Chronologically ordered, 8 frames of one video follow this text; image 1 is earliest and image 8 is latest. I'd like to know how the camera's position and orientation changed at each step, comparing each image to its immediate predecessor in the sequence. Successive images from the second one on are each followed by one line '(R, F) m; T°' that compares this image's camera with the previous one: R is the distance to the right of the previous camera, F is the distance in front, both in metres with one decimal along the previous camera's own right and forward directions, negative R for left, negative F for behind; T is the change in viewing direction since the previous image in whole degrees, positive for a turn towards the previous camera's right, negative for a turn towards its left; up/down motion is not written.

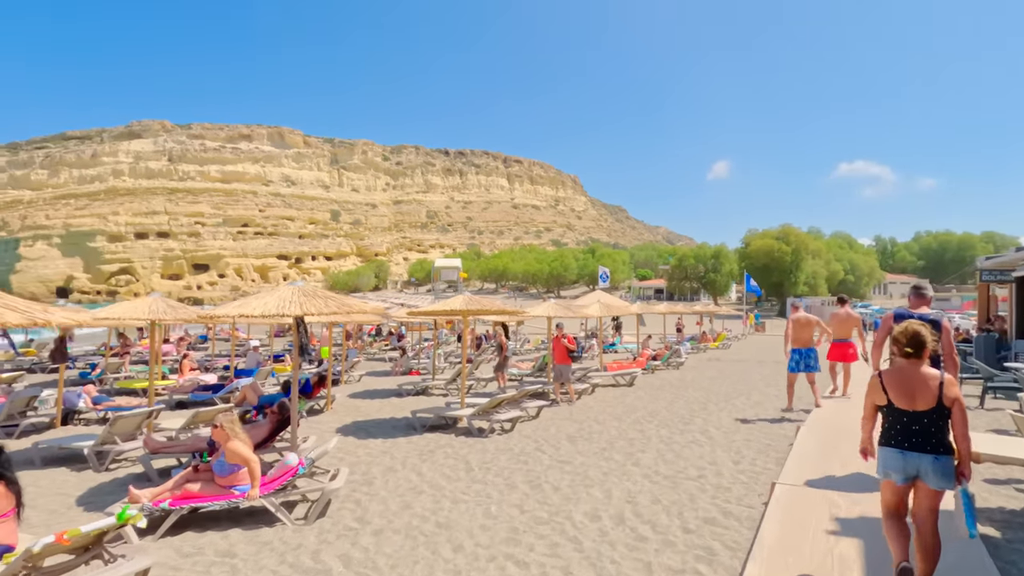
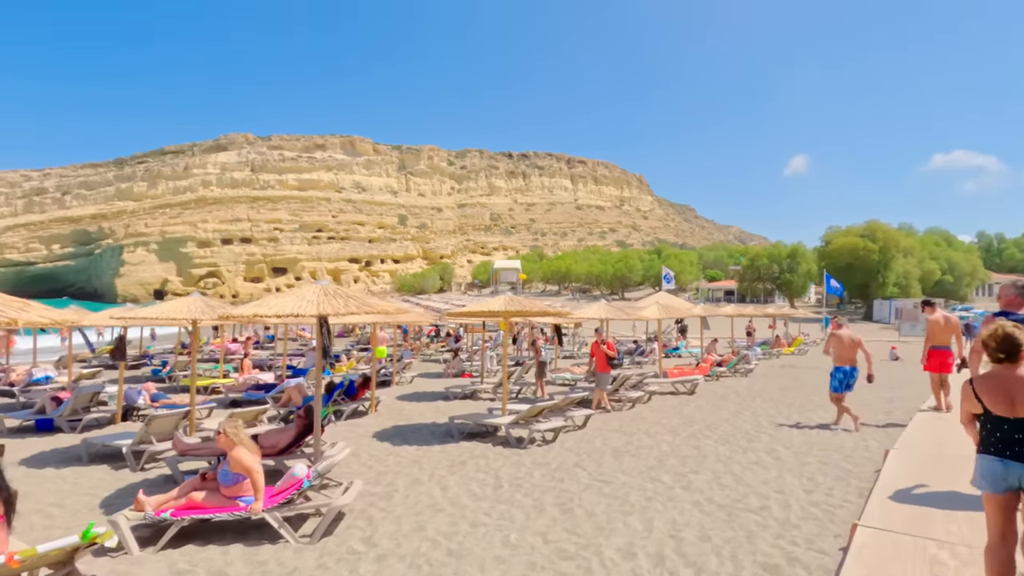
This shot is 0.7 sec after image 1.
(+0.3, +0.6) m; -7°
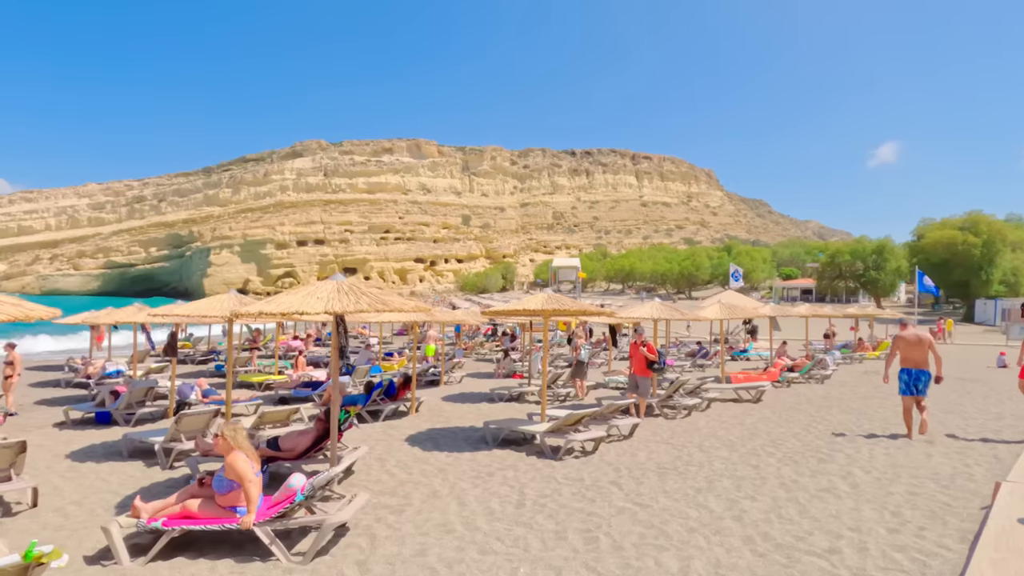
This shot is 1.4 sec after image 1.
(+0.4, +0.6) m; -7°
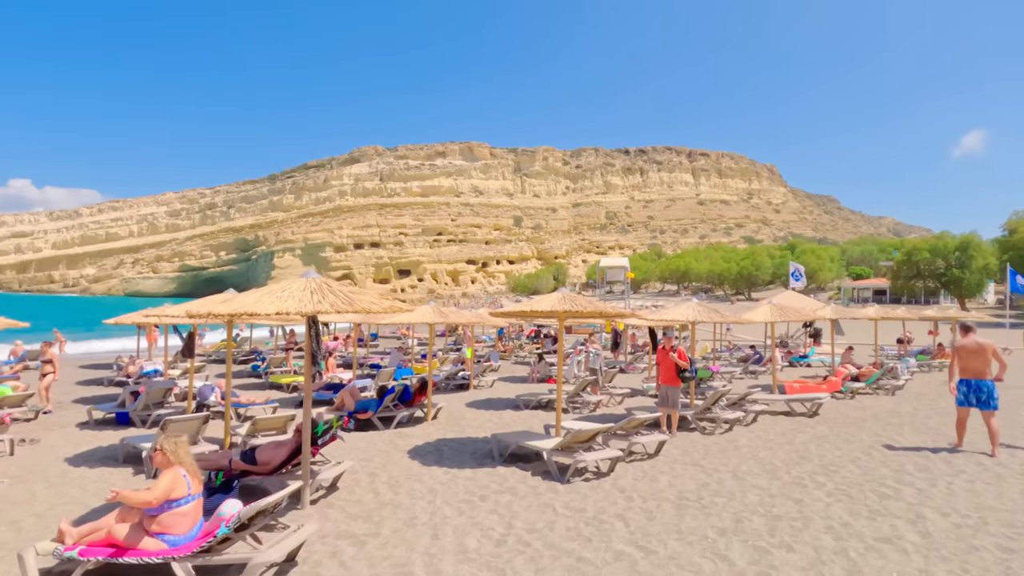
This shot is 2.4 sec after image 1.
(+0.6, +0.8) m; -6°
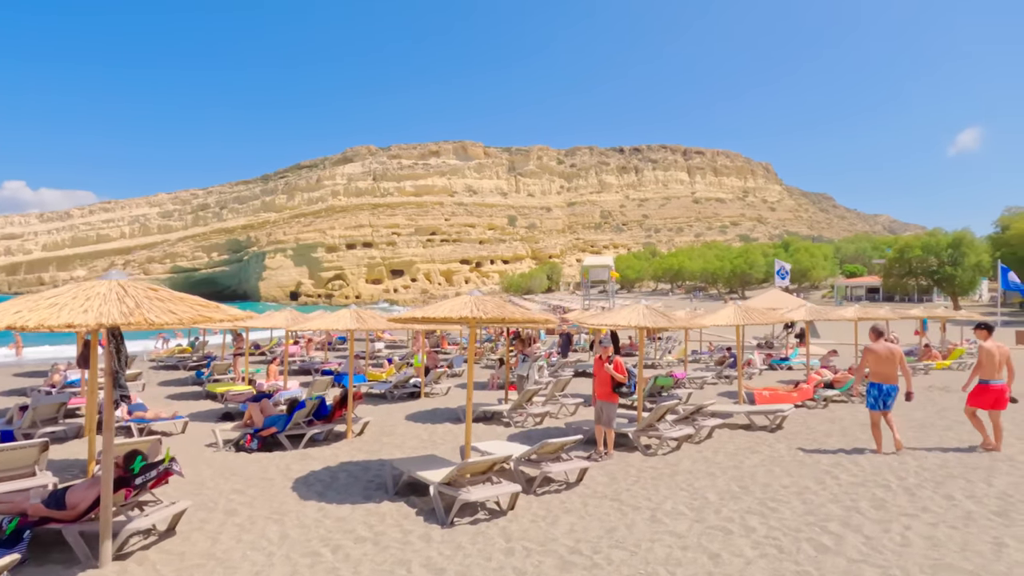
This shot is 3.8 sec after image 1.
(+1.1, +1.0) m; 0°
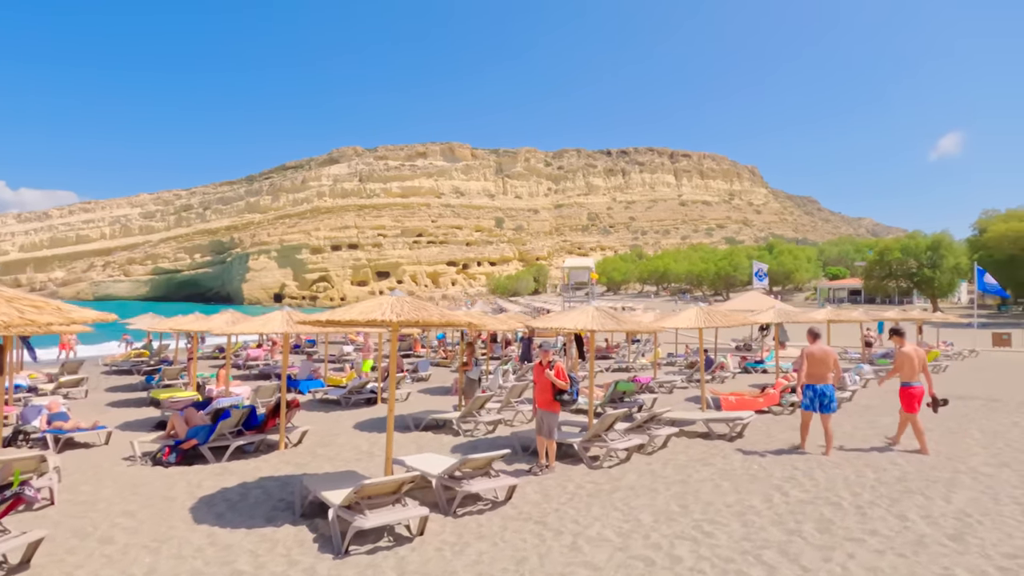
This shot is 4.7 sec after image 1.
(+0.7, +0.5) m; +1°
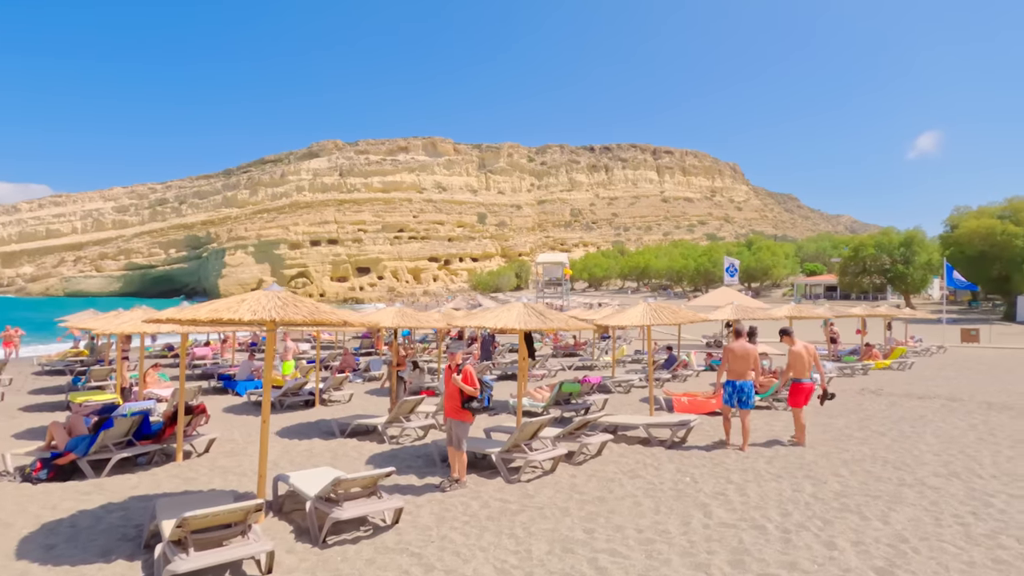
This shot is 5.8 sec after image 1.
(+0.8, +0.7) m; +2°
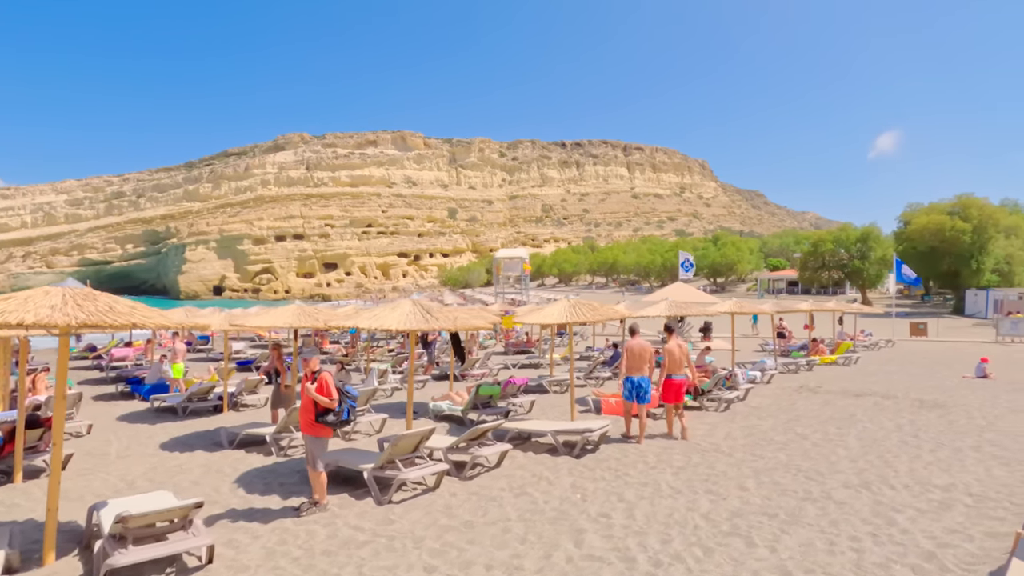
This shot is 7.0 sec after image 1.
(+1.0, +0.7) m; +3°
